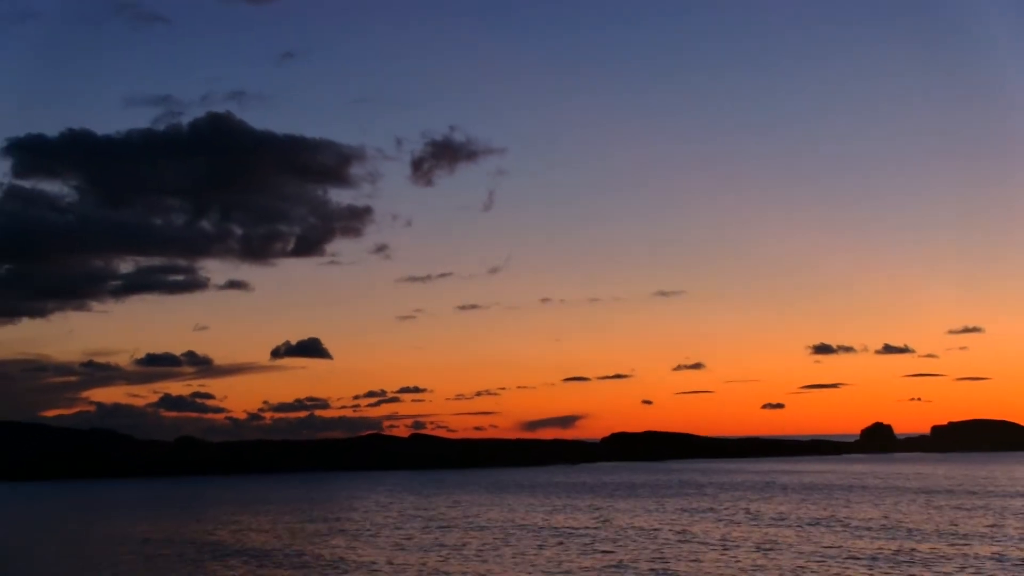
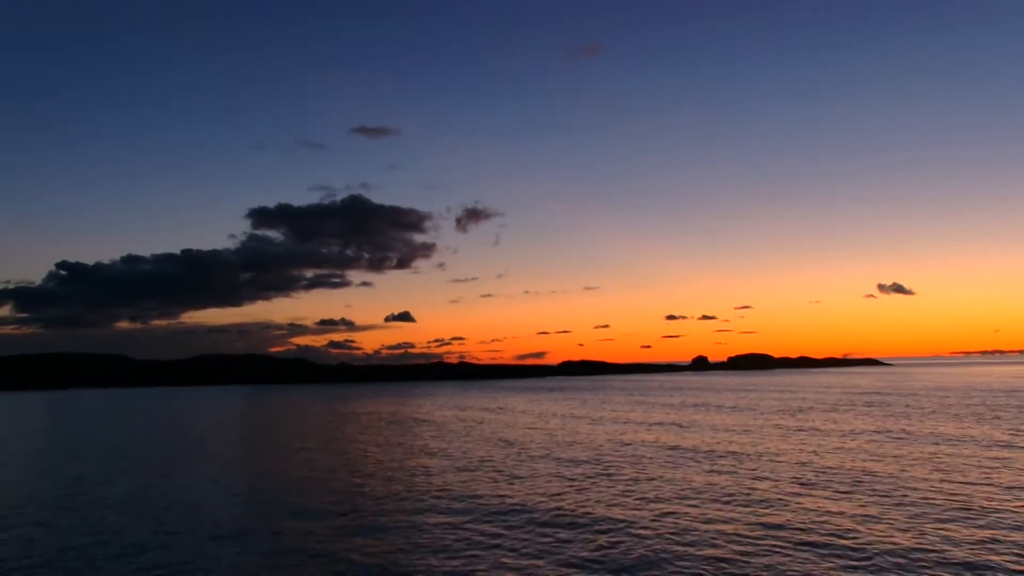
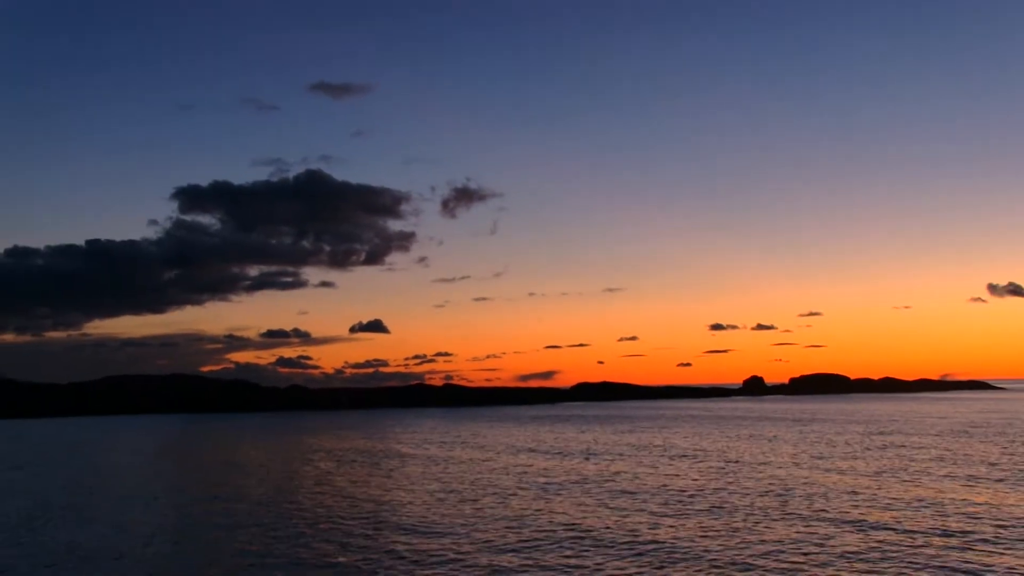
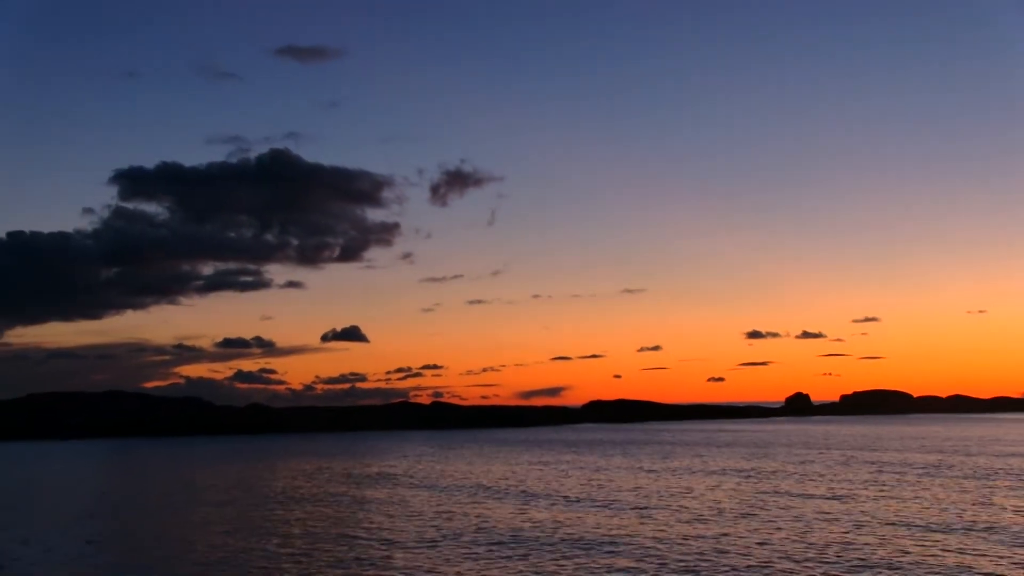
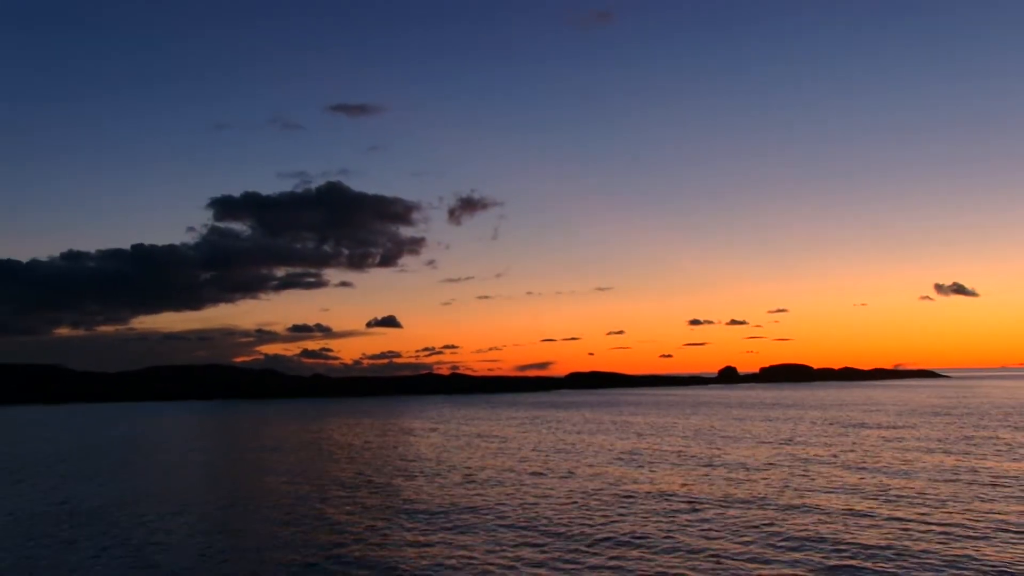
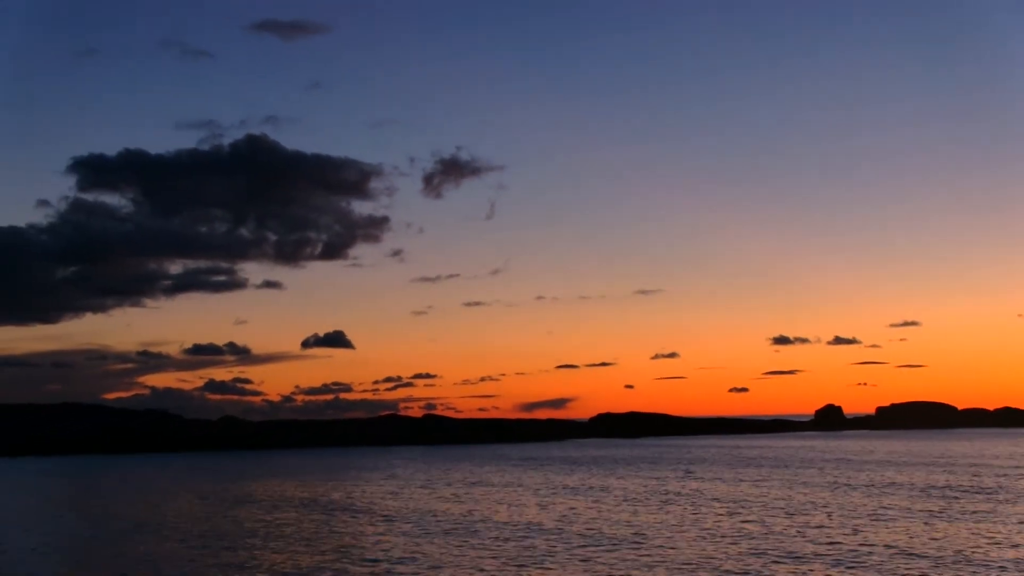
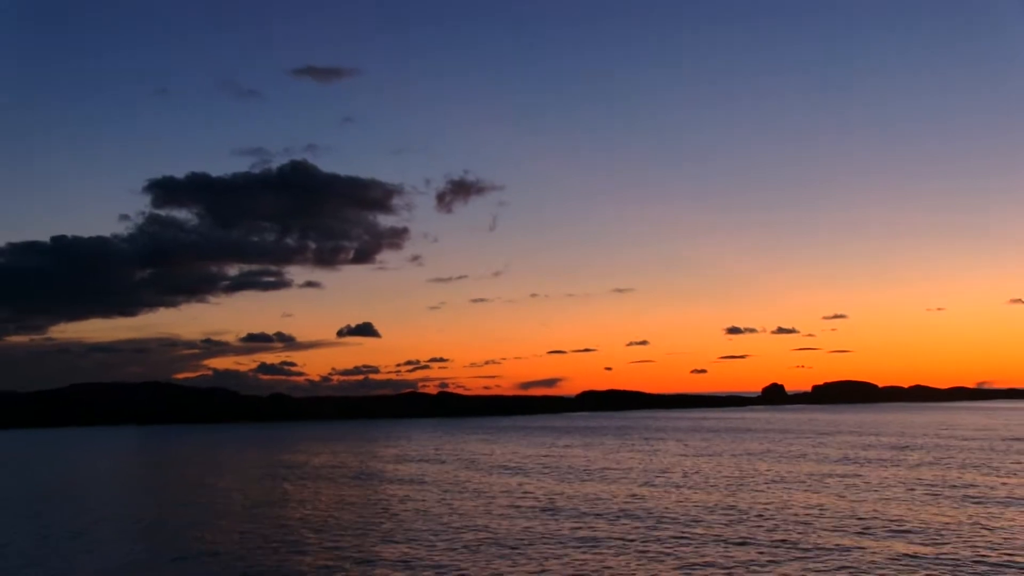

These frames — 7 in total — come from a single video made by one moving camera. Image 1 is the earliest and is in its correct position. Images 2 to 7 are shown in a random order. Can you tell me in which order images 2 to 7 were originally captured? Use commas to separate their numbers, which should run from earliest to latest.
6, 4, 7, 3, 5, 2
